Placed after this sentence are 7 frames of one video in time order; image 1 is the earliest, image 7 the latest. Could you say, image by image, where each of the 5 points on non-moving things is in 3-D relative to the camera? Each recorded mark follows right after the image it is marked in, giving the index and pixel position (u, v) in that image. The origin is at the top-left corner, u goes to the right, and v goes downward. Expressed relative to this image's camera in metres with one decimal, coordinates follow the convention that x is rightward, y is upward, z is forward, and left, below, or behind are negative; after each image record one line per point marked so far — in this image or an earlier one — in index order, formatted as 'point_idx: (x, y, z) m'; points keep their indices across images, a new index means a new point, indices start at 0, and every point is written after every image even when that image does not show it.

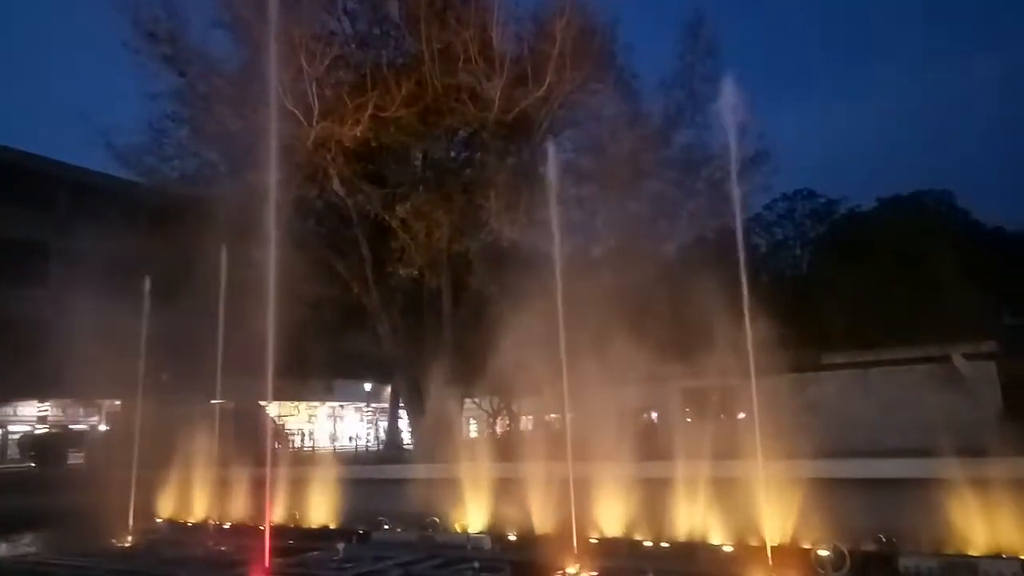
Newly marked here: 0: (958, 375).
0: (+6.8, -1.3, +14.5) m
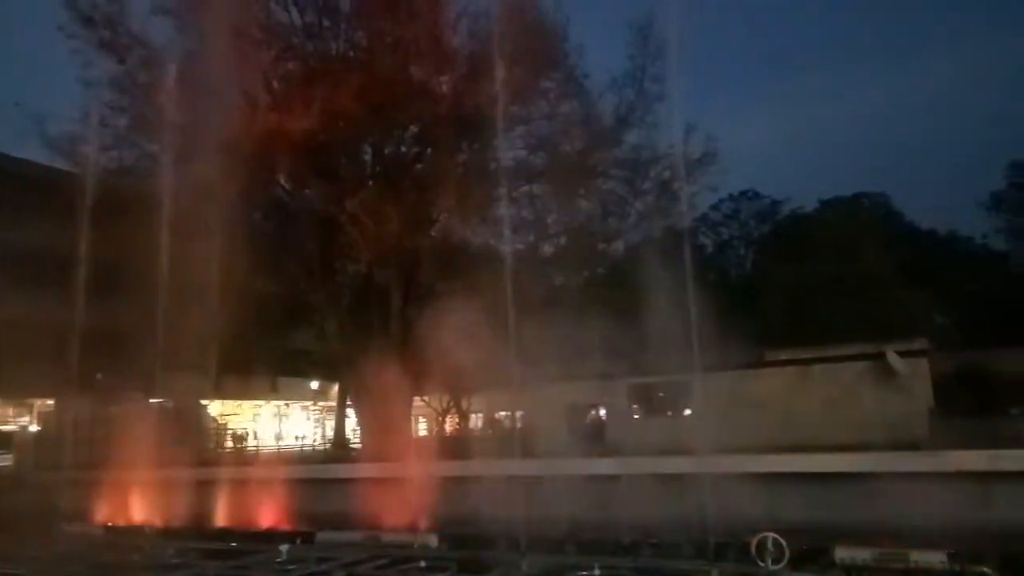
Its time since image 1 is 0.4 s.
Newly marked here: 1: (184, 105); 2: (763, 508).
0: (+6.1, -1.3, +15.0) m
1: (-5.9, +3.3, +17.1) m
2: (+3.8, -3.2, +13.9) m
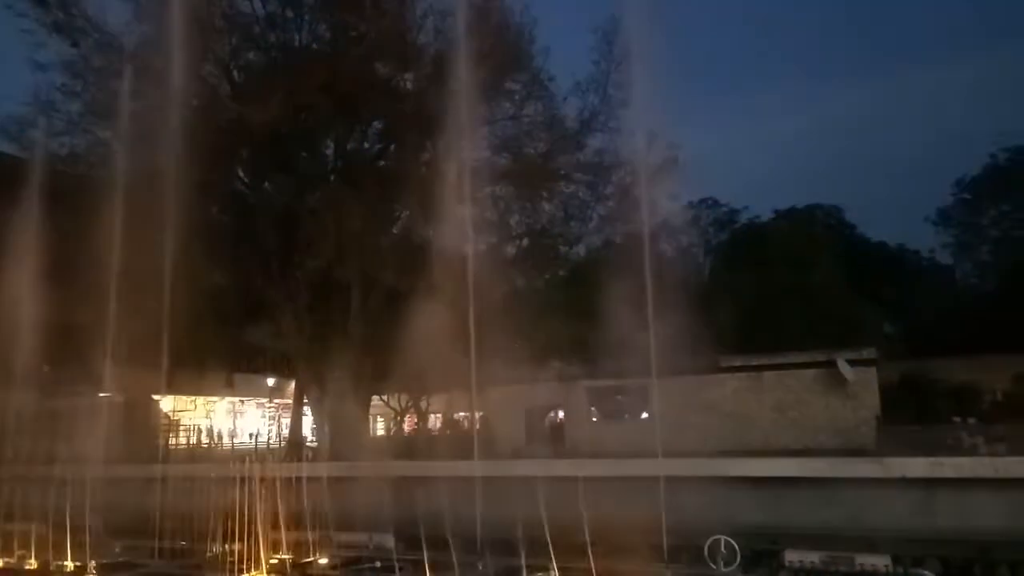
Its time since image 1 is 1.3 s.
0: (+5.5, -1.5, +15.4) m
1: (-6.5, +3.4, +16.6) m
2: (+3.2, -3.3, +14.1) m
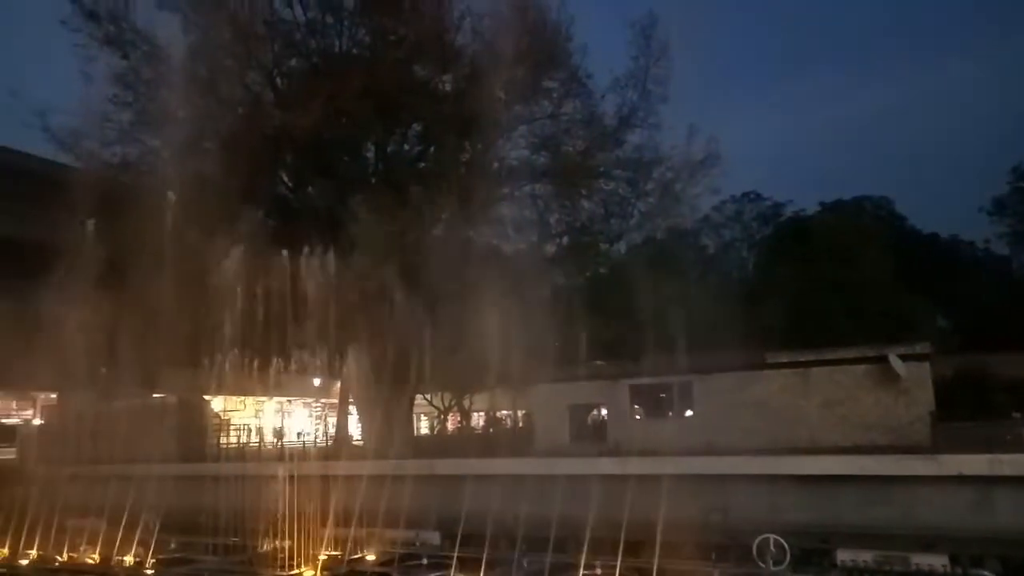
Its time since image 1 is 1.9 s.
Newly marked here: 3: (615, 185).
0: (+6.1, -1.4, +15.0) m
1: (-5.9, +3.4, +17.1) m
2: (+3.8, -3.2, +13.9) m
3: (+1.9, +1.9, +17.7) m
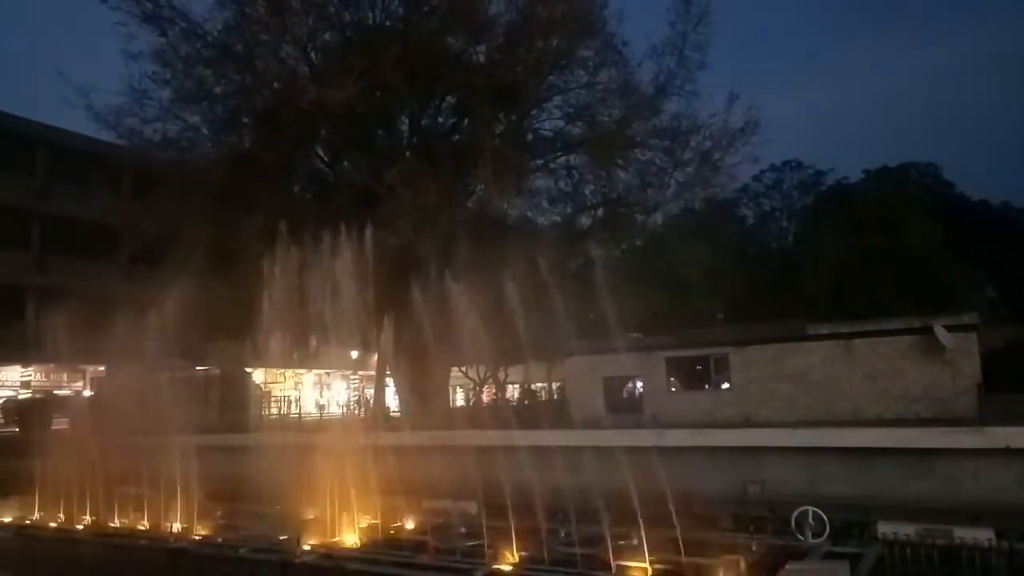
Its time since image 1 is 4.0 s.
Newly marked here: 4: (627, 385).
0: (+6.6, -0.9, +14.7) m
1: (-5.2, +3.8, +17.3) m
2: (+4.2, -2.8, +13.8) m
3: (+2.6, +2.4, +17.4) m
4: (+2.1, -1.8, +17.3) m
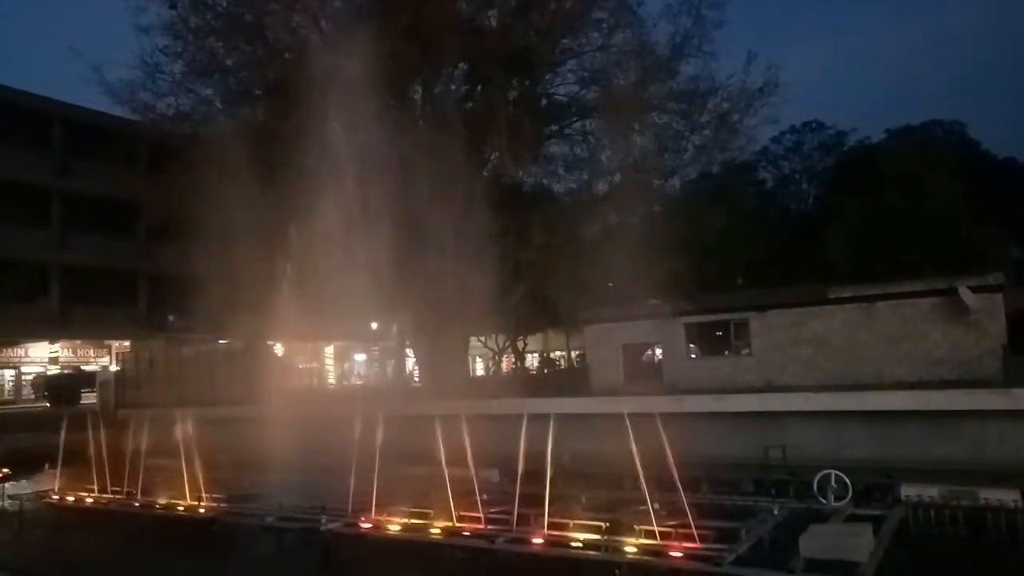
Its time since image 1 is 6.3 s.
0: (+6.8, -0.4, +14.4) m
1: (-5.0, +4.3, +17.2) m
2: (+4.5, -2.3, +13.7) m
3: (+2.8, +3.1, +17.2) m
4: (+2.5, -1.1, +17.3) m
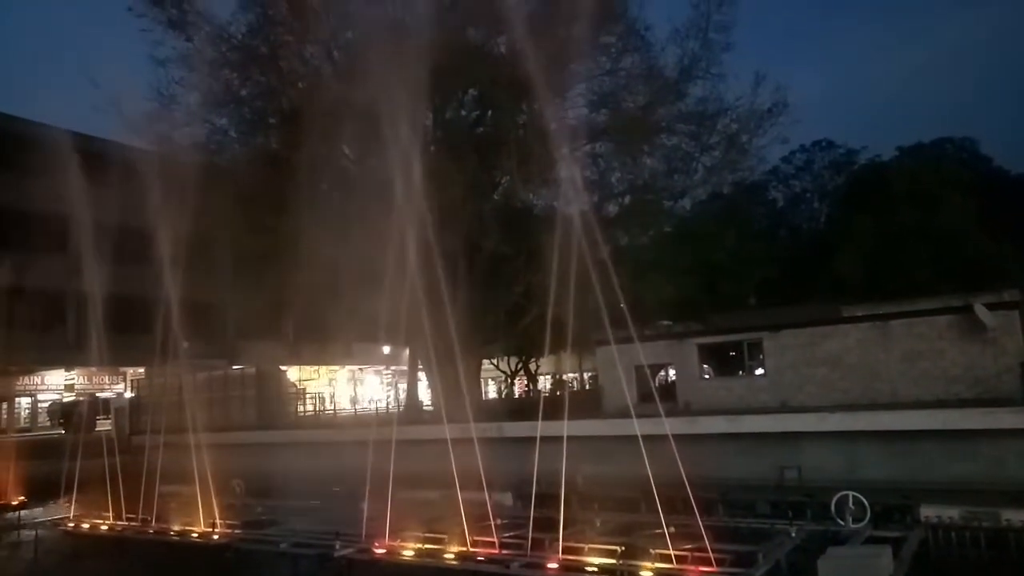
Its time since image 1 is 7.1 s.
0: (+7.0, -0.6, +14.3) m
1: (-4.8, +3.8, +17.4) m
2: (+4.7, -2.6, +13.6) m
3: (+3.0, +2.7, +17.2) m
4: (+2.7, -1.5, +17.2) m
